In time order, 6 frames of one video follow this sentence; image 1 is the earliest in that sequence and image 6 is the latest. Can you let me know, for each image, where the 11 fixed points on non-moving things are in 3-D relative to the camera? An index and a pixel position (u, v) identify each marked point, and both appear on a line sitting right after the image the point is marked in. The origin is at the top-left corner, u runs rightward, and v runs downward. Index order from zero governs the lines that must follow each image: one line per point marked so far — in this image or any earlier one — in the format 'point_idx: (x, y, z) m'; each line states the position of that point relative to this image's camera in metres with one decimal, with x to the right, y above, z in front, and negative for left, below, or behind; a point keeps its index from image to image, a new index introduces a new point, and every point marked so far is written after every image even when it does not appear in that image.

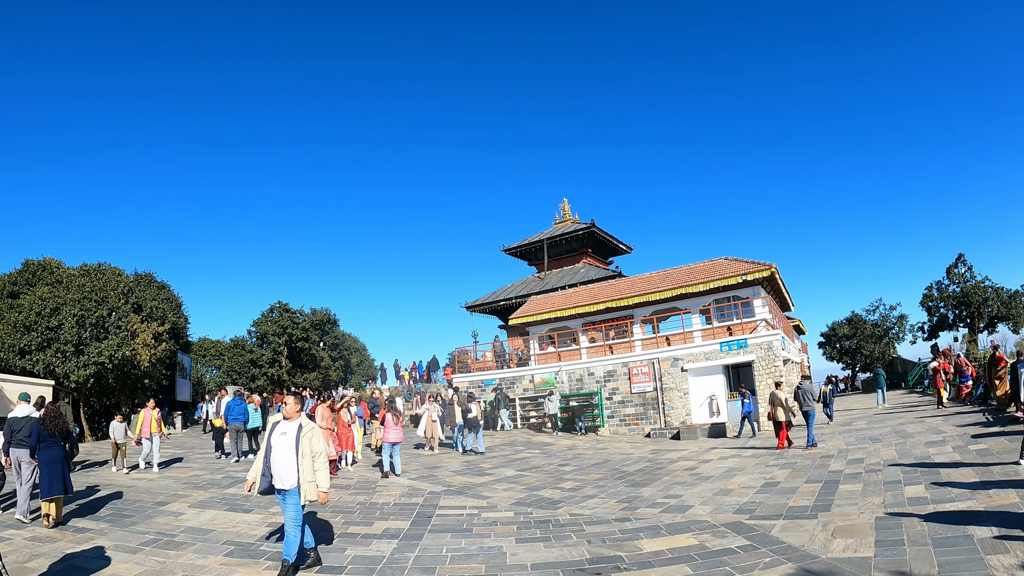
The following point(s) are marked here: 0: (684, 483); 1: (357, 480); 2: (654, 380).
0: (+3.7, -4.1, +12.2) m
1: (-3.6, -4.8, +14.5) m
2: (+4.5, -2.9, +18.0) m
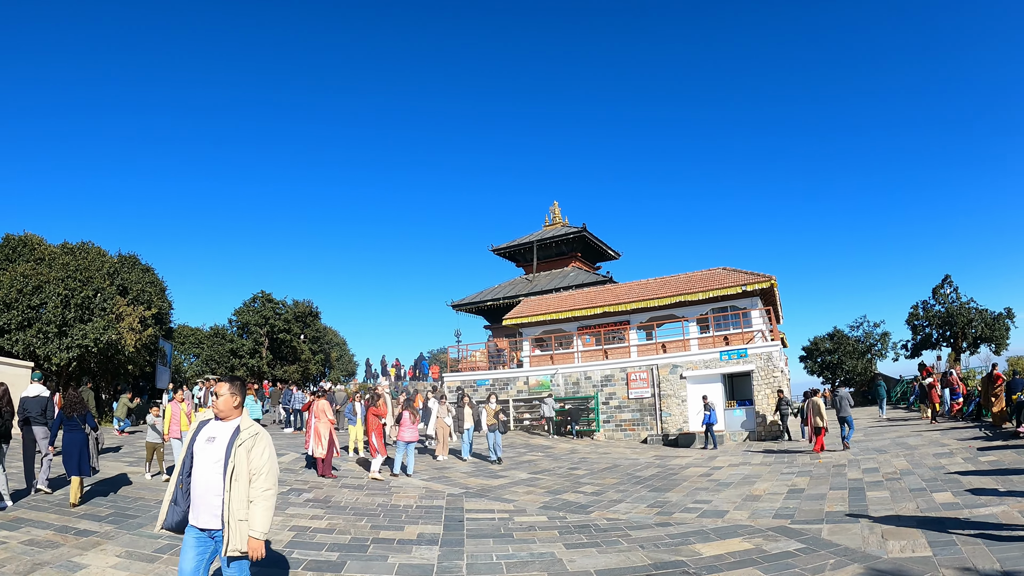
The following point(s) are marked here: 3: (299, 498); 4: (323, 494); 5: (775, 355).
0: (+4.2, -4.3, +12.4) m
1: (-3.3, -4.6, +13.9) m
2: (+4.5, -3.2, +18.3) m
3: (-4.4, -4.7, +13.1) m
4: (-4.0, -4.7, +13.3) m
5: (+7.6, -1.9, +16.6) m
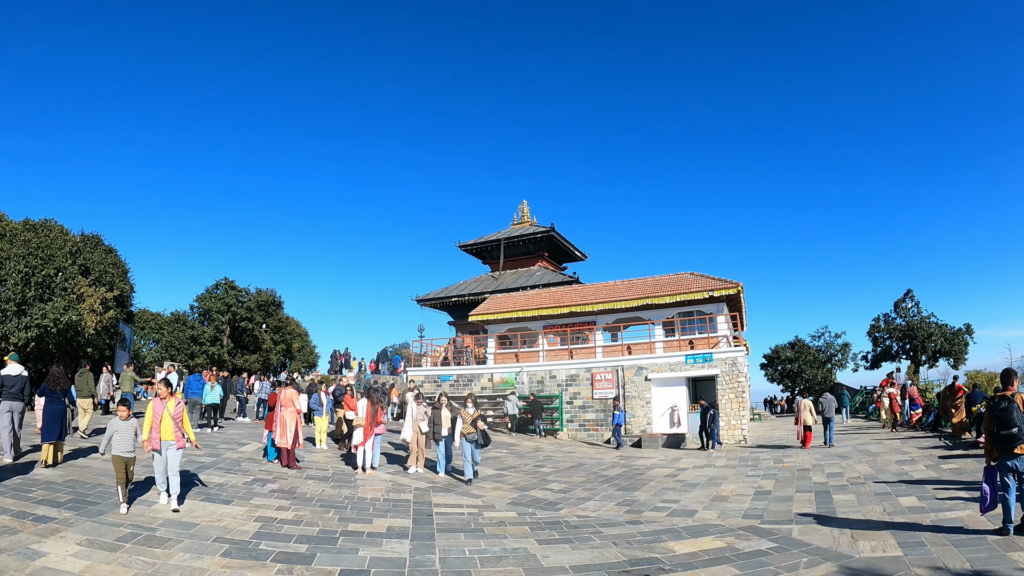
0: (+3.5, -4.3, +12.4) m
1: (-4.1, -4.3, +13.4) m
2: (+3.3, -3.2, +18.3) m
3: (-5.2, -4.3, +12.4) m
4: (-4.7, -4.3, +12.7) m
5: (+6.7, -2.1, +16.8) m
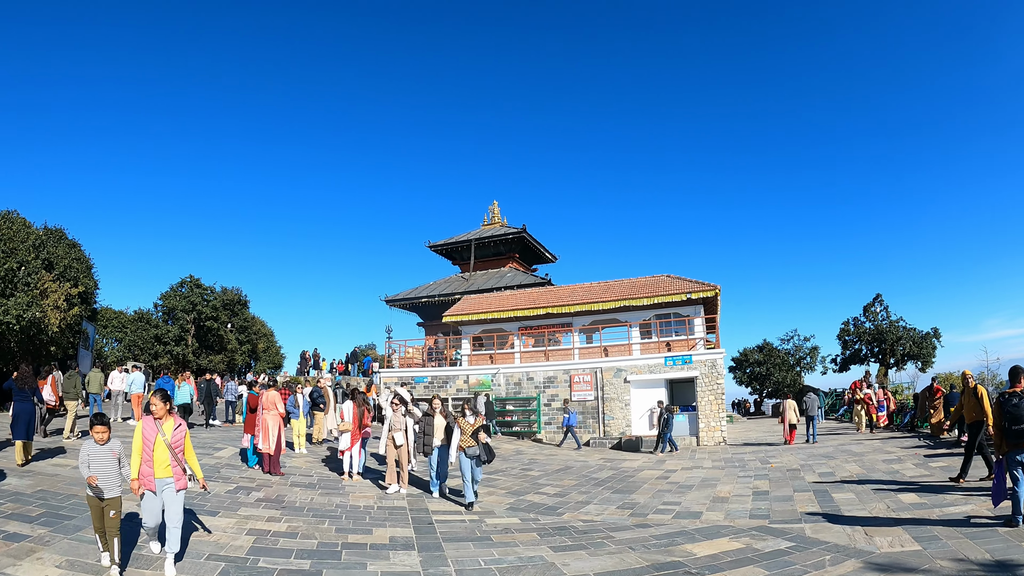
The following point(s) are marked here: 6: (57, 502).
0: (+3.4, -4.3, +12.3) m
1: (-4.3, -4.2, +12.5) m
2: (+2.7, -3.2, +18.2) m
3: (-5.2, -4.2, +11.5) m
4: (-4.8, -4.2, +11.8) m
5: (+6.2, -2.2, +17.1) m
6: (-8.5, -4.2, +10.6) m
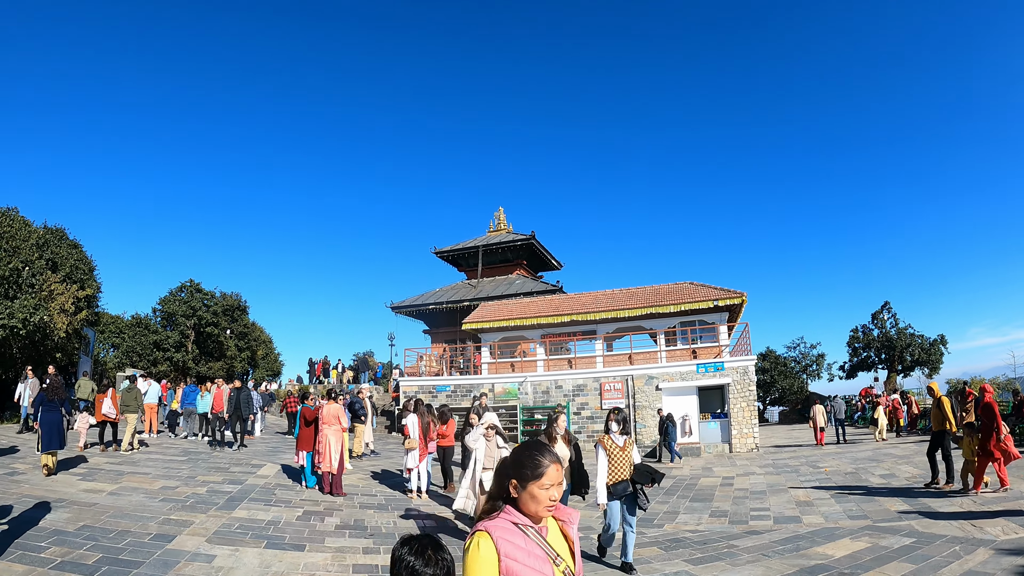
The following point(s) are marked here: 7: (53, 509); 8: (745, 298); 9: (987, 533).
0: (+5.1, -4.5, +12.5) m
1: (-2.6, -4.2, +11.8) m
2: (+3.6, -3.5, +18.2) m
3: (-3.4, -4.2, +10.6) m
4: (-3.0, -4.3, +11.0) m
5: (+7.2, -2.5, +17.6) m
6: (-6.5, -4.2, +9.4) m
7: (-8.5, -4.1, +10.6) m
8: (+7.6, -0.4, +19.0) m
9: (+7.4, -3.9, +9.0) m
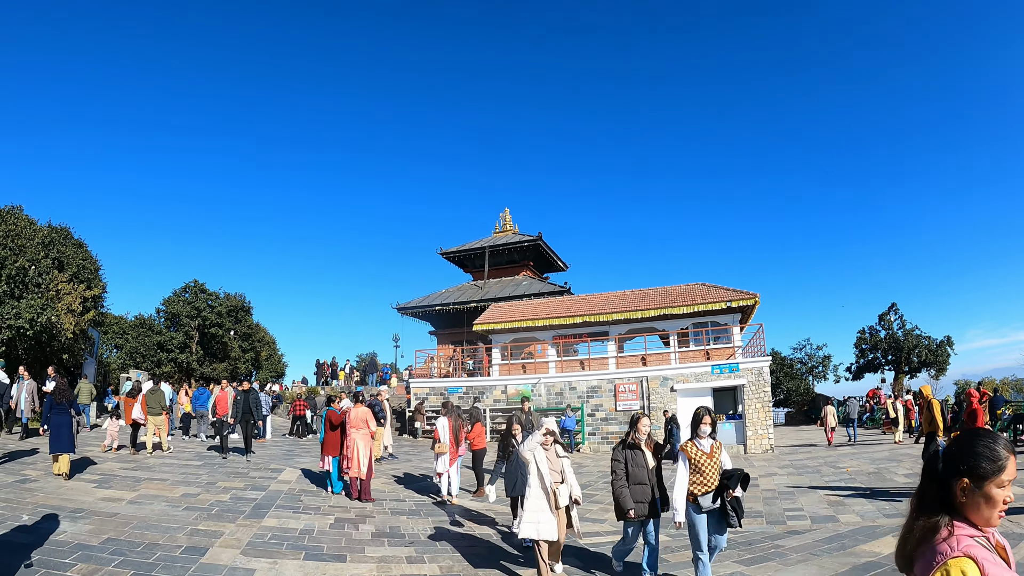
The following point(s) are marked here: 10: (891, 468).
0: (+5.7, -4.5, +12.5) m
1: (-1.9, -4.2, +11.5) m
2: (+4.1, -3.5, +18.2) m
3: (-2.7, -4.2, +10.3) m
4: (-2.3, -4.3, +10.7) m
5: (+7.7, -2.5, +17.7) m
6: (-5.7, -4.2, +8.9) m
7: (-7.7, -4.0, +10.1) m
8: (+8.0, -0.5, +19.1) m
9: (+8.2, -3.9, +9.1) m
10: (+9.2, -4.2, +13.8) m
